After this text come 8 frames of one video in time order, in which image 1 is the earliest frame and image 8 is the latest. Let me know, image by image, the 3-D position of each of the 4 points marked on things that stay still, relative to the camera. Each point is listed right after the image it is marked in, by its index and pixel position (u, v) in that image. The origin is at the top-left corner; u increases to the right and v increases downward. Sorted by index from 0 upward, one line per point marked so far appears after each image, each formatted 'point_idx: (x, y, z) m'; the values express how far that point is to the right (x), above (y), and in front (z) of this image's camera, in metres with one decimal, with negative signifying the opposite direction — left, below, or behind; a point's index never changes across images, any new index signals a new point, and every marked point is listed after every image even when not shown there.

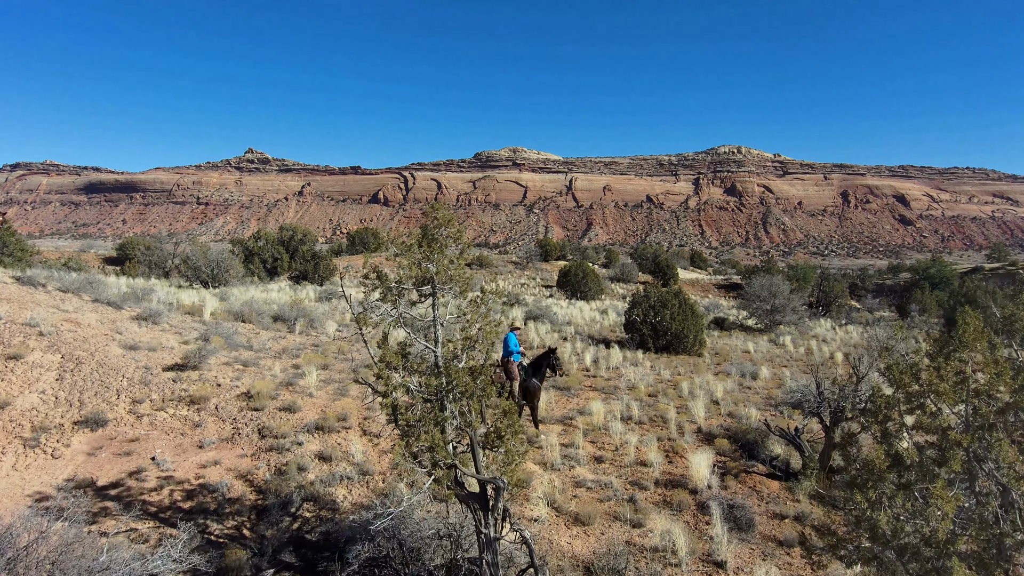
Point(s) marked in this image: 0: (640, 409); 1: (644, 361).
0: (+1.7, -1.7, +8.8) m
1: (+2.8, -1.6, +13.6) m
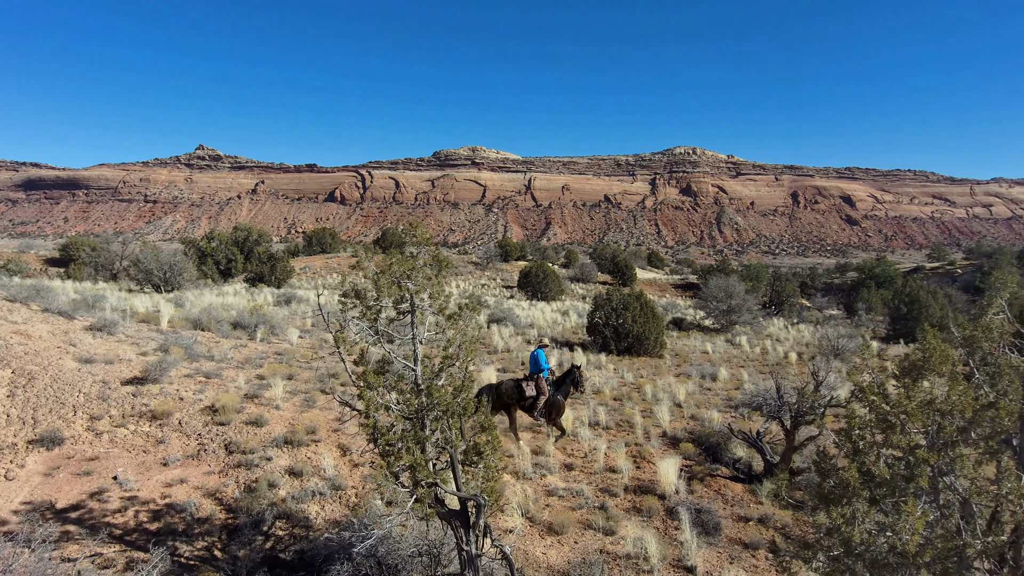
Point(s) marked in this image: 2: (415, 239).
0: (+1.3, -1.8, +8.9) m
1: (+2.0, -1.6, +13.8) m
2: (-0.6, +0.3, +4.3) m
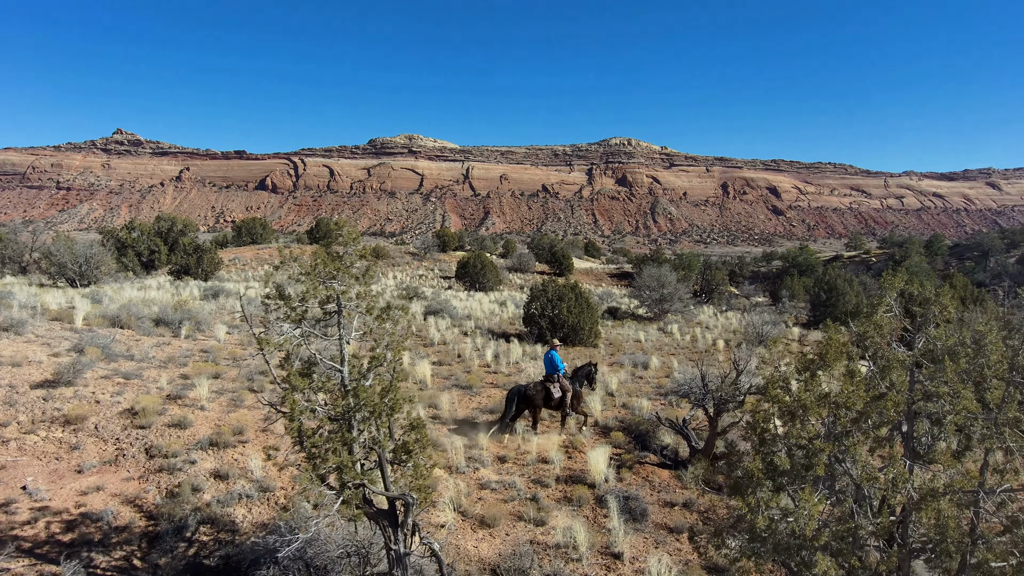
0: (+0.4, -1.7, +9.1) m
1: (+0.7, -1.5, +14.0) m
2: (-1.1, +0.3, +4.2) m
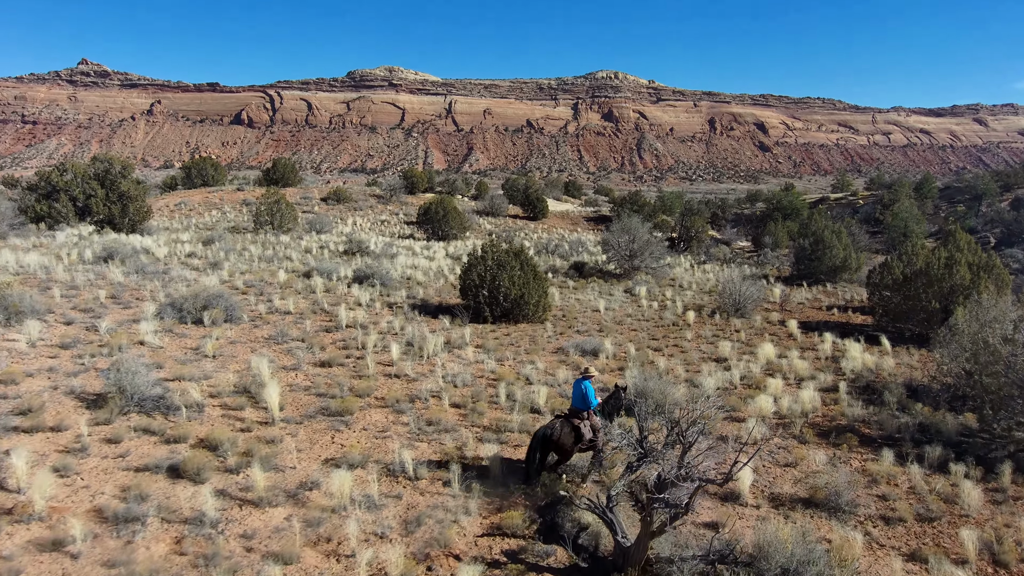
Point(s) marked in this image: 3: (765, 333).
0: (-0.9, -1.6, +6.7) m
1: (-0.7, -1.0, +11.5) m
2: (-2.3, -0.1, +1.6) m
3: (+5.6, -1.0, +14.4) m
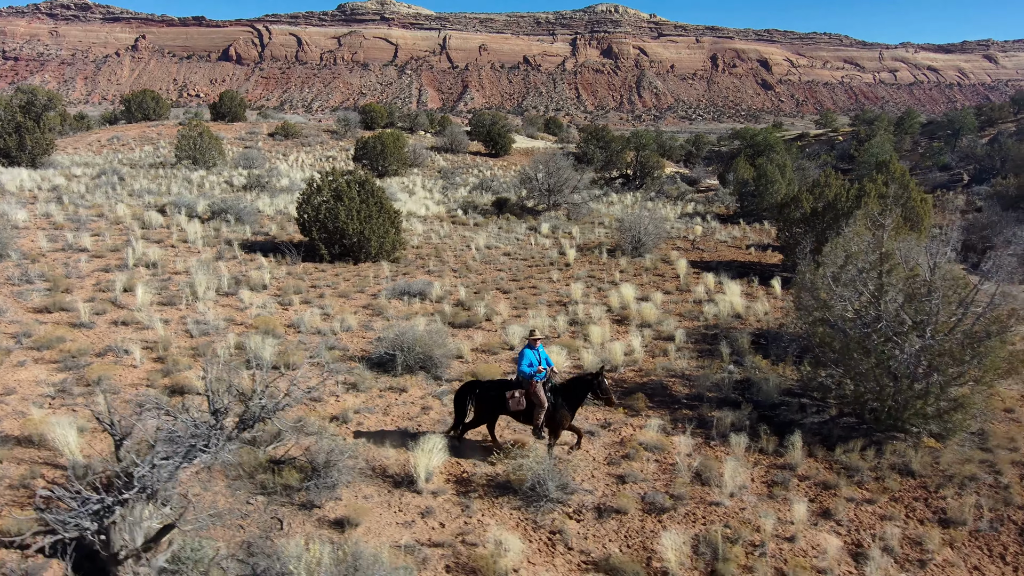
0: (-3.8, -1.0, +5.2) m
1: (-3.7, +0.1, +10.0) m
2: (-5.2, 0.0, 0.0) m
3: (+2.7, +0.3, +12.8) m
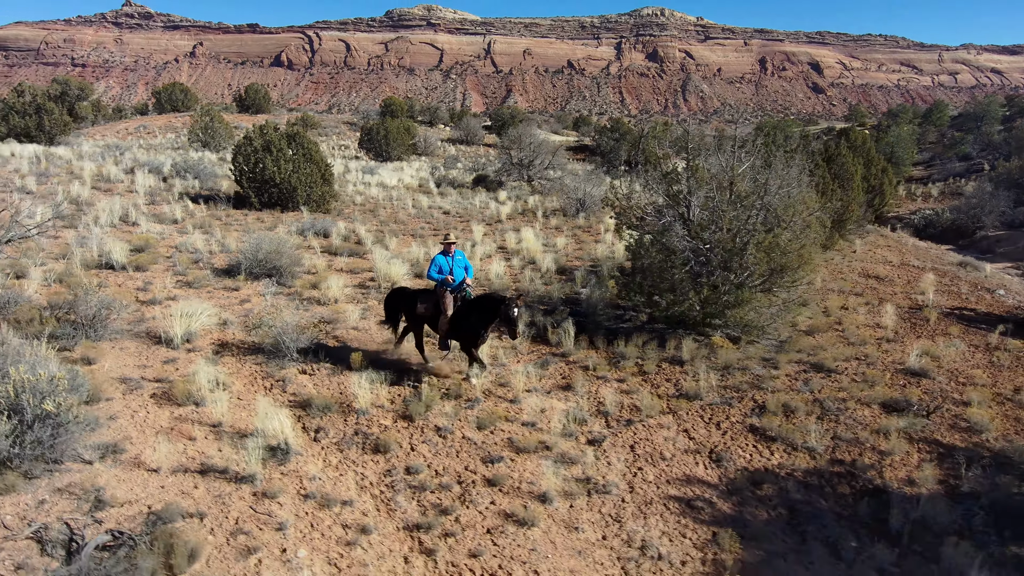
0: (-5.9, +0.1, +5.8) m
1: (-5.4, +1.1, +10.6) m
2: (-7.6, +1.2, +0.7) m
3: (+1.2, +1.2, +13.0) m
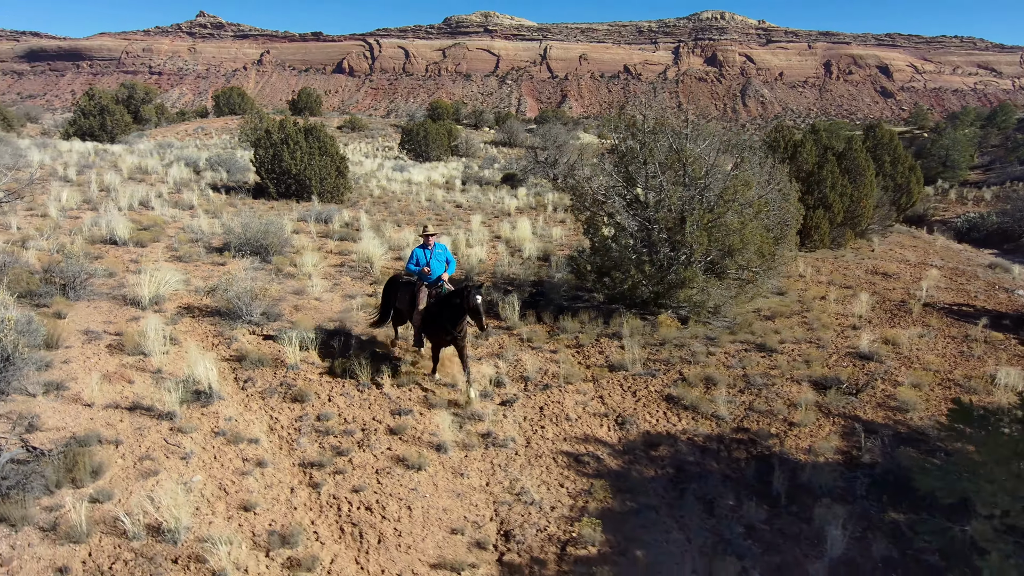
0: (-6.3, +0.4, +6.5) m
1: (-5.4, +1.4, +11.3) m
2: (-8.4, +1.6, +1.6) m
3: (+1.3, +1.4, +13.2) m
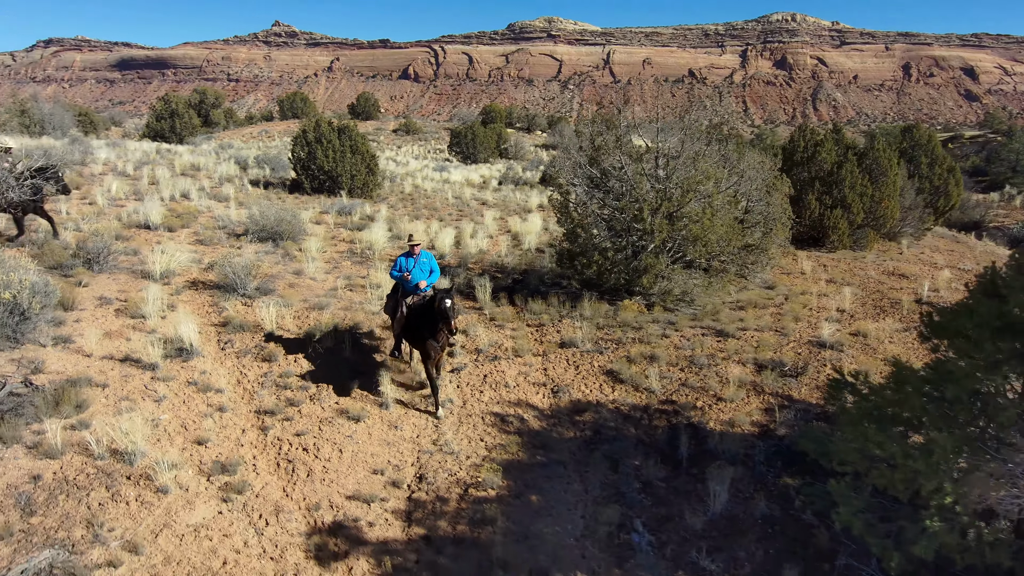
0: (-6.5, +0.7, +7.6) m
1: (-5.2, +1.7, +12.2) m
2: (-9.0, +2.0, +2.9) m
3: (+1.7, +1.5, +13.5) m
